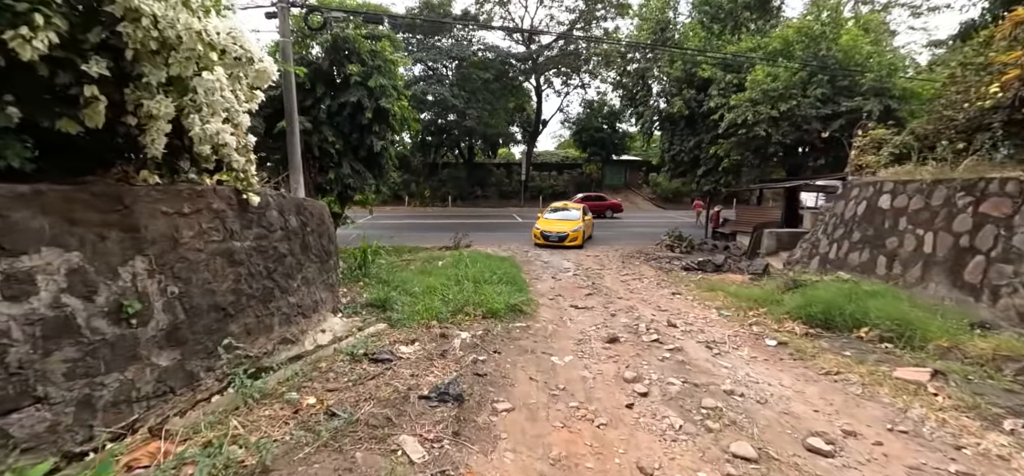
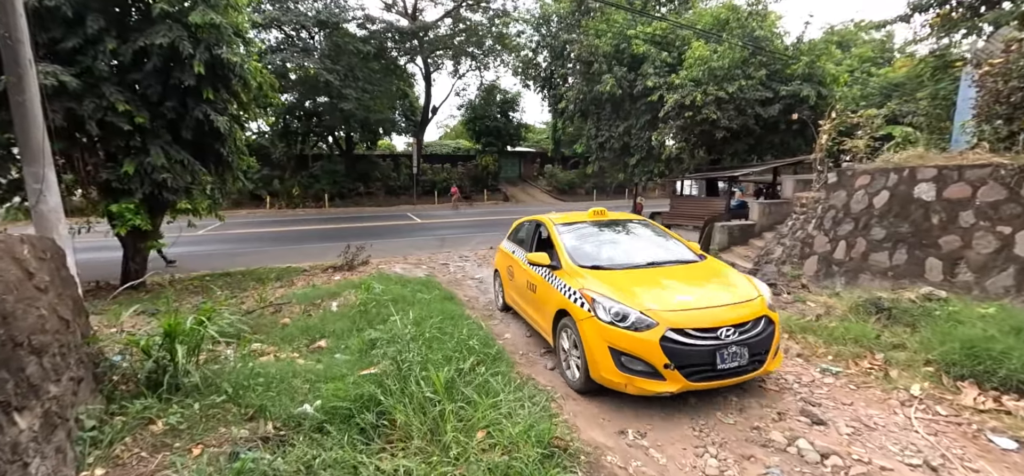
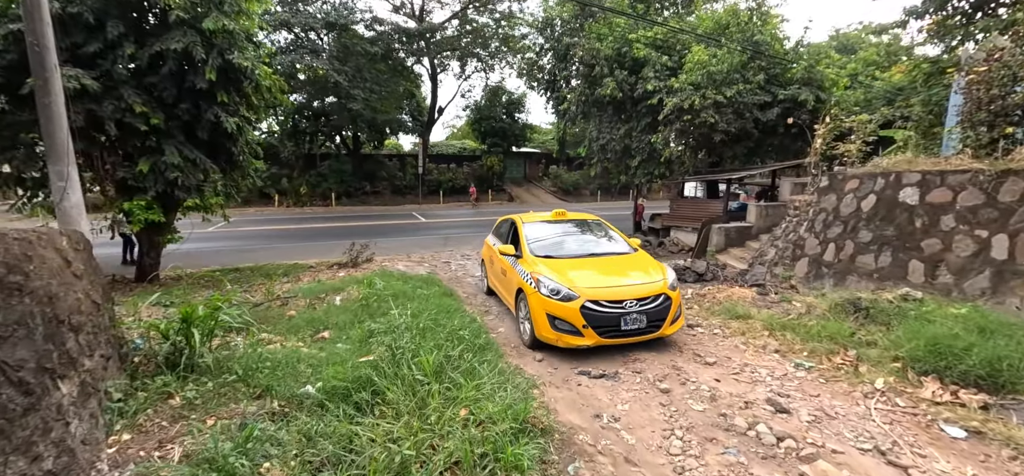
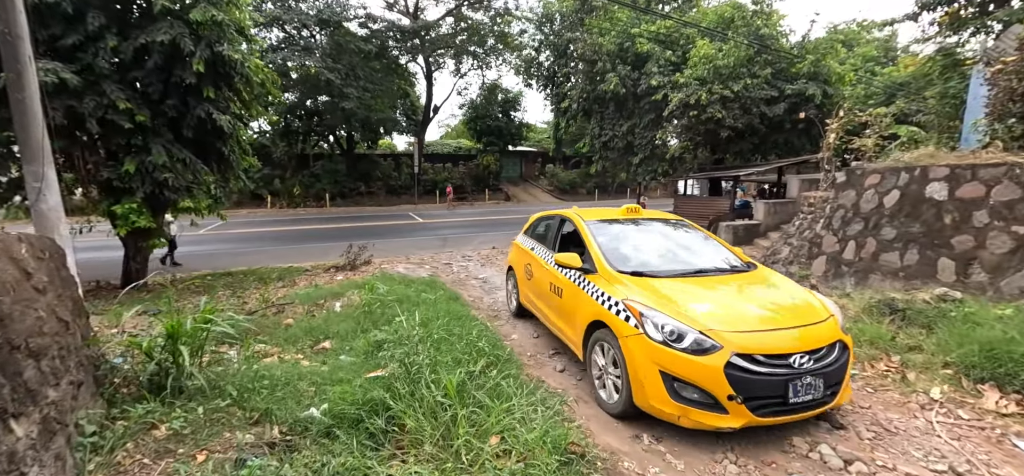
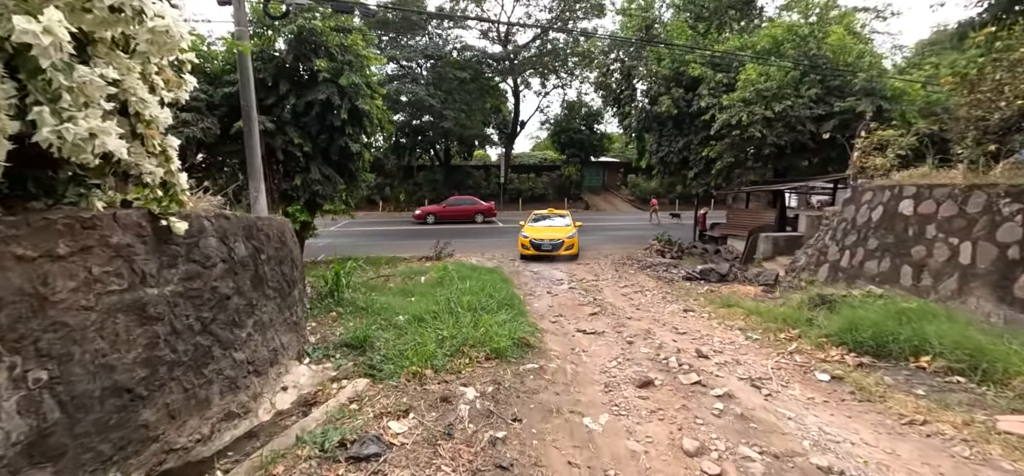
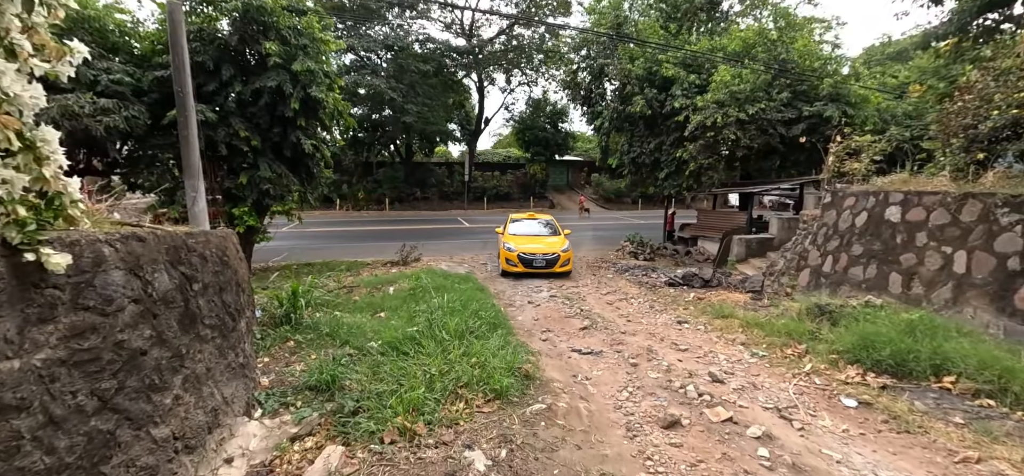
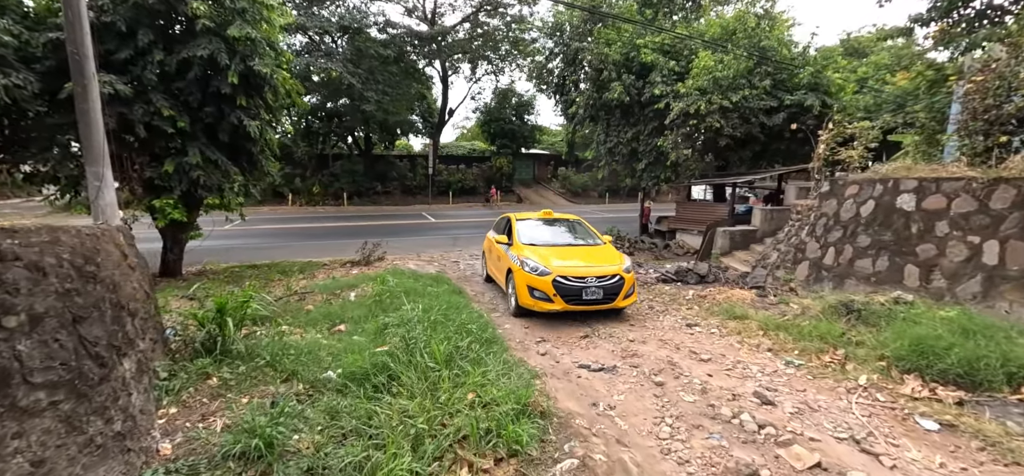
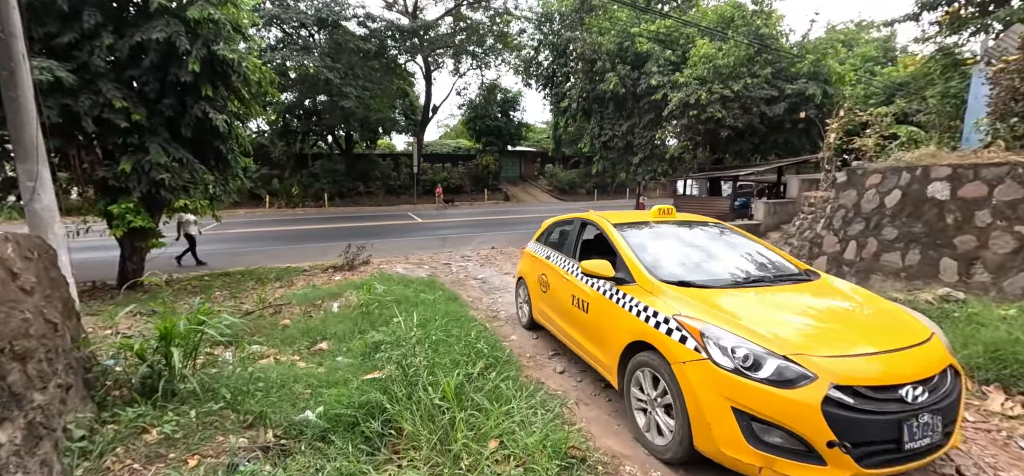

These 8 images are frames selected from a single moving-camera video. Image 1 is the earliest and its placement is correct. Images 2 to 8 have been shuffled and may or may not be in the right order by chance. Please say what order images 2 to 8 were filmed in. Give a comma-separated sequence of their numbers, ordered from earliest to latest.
5, 6, 7, 3, 2, 4, 8
